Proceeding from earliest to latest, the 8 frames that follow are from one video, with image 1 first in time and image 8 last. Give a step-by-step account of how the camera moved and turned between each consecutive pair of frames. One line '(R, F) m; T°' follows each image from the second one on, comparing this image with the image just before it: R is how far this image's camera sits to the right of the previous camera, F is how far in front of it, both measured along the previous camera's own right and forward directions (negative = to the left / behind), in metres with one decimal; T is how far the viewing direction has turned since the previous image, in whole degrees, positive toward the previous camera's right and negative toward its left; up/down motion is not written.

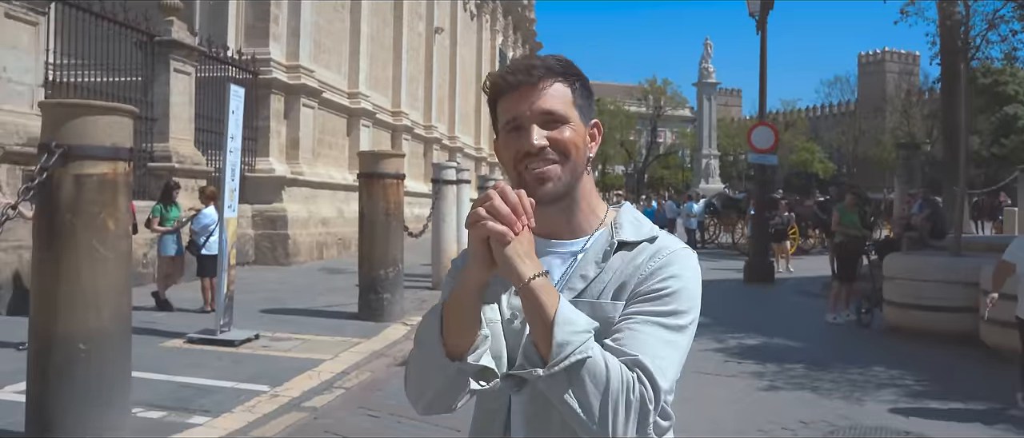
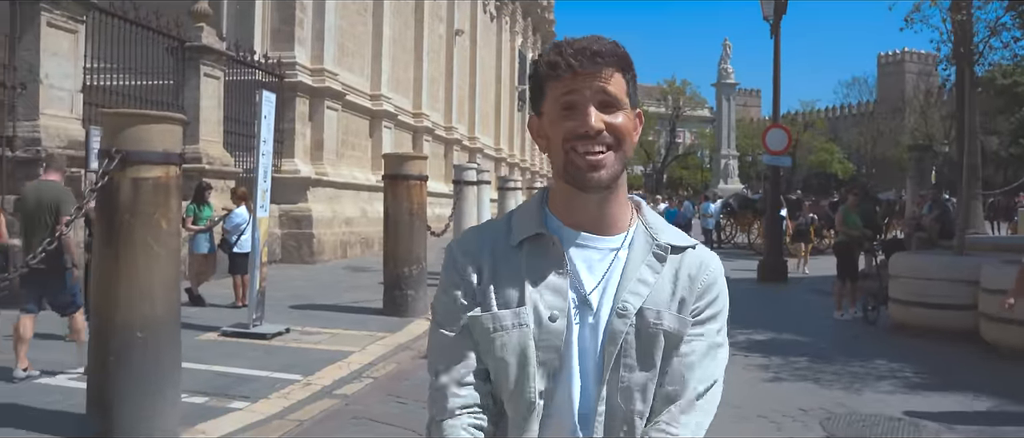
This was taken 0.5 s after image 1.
(0.0, -0.4) m; -1°
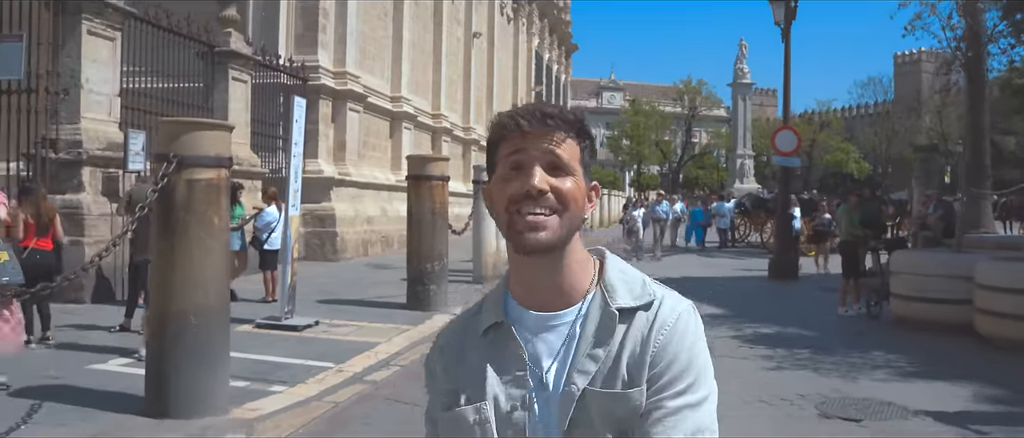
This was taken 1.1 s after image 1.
(0.0, -0.5) m; -1°
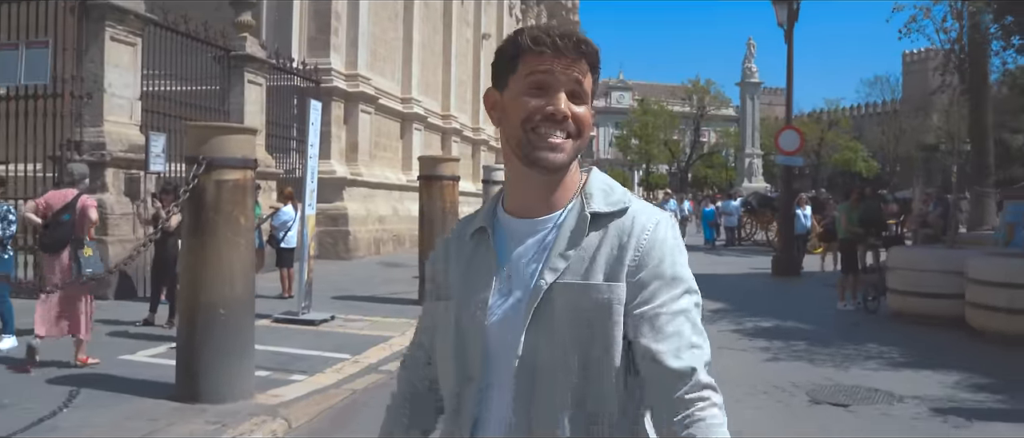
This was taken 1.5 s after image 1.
(0.0, -0.4) m; 0°
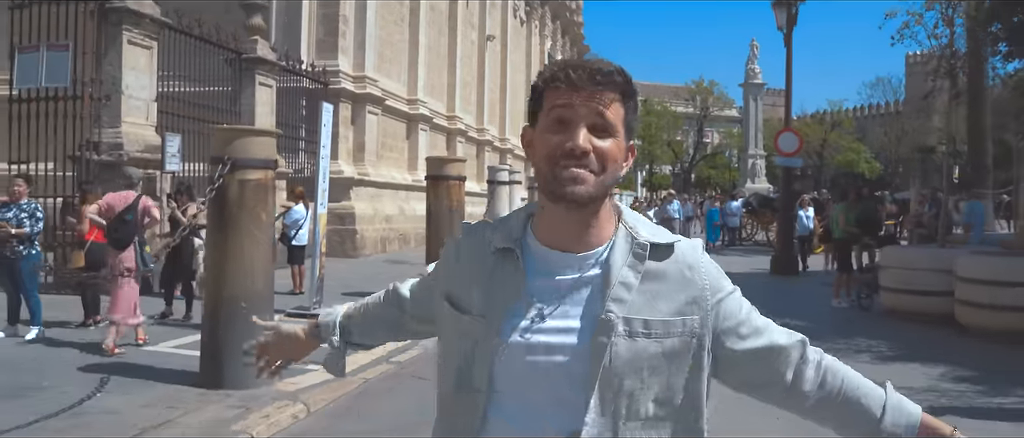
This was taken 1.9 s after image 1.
(0.0, -0.4) m; 0°
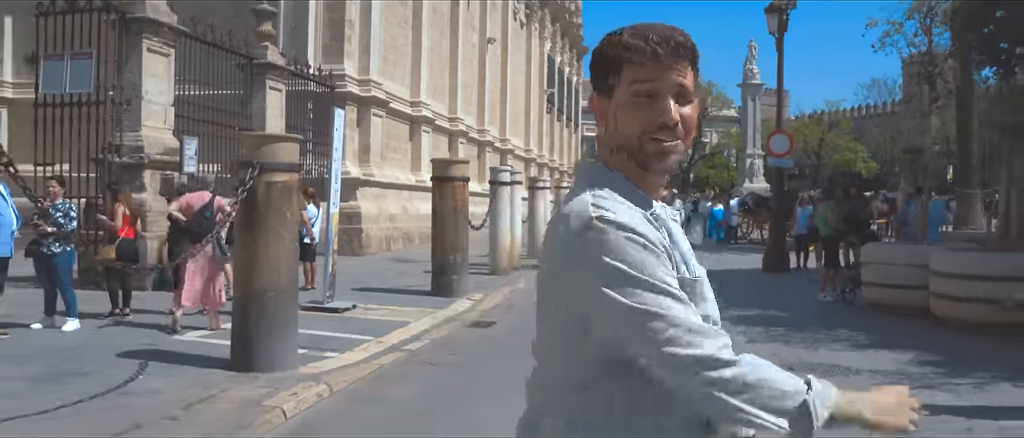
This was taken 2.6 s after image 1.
(0.0, -0.6) m; 0°
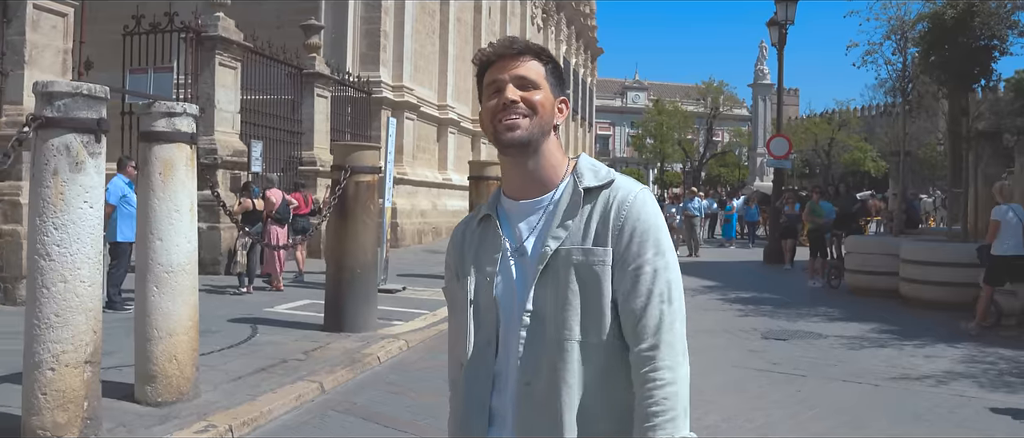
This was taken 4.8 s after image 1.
(-0.2, -1.8) m; -1°
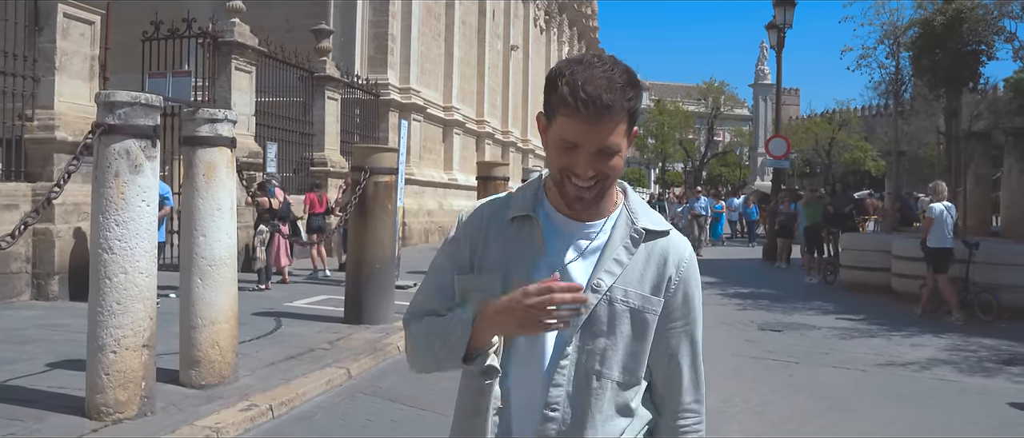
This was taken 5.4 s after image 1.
(-0.1, -0.5) m; 0°
